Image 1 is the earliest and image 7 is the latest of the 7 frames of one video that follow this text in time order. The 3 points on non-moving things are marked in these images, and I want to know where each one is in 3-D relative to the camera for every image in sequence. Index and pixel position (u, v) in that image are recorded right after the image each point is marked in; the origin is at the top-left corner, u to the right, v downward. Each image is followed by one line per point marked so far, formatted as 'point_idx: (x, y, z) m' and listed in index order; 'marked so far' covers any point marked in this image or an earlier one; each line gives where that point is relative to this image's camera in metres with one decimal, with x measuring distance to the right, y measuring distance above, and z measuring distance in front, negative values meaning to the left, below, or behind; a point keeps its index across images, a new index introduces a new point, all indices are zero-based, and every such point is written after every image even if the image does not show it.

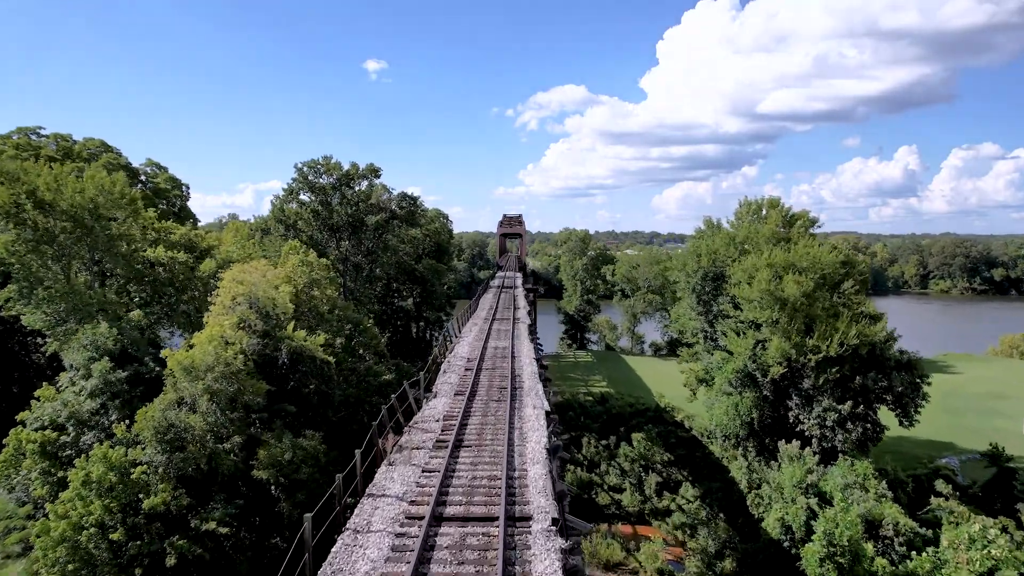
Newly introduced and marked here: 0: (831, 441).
0: (+9.0, -4.3, +17.8) m
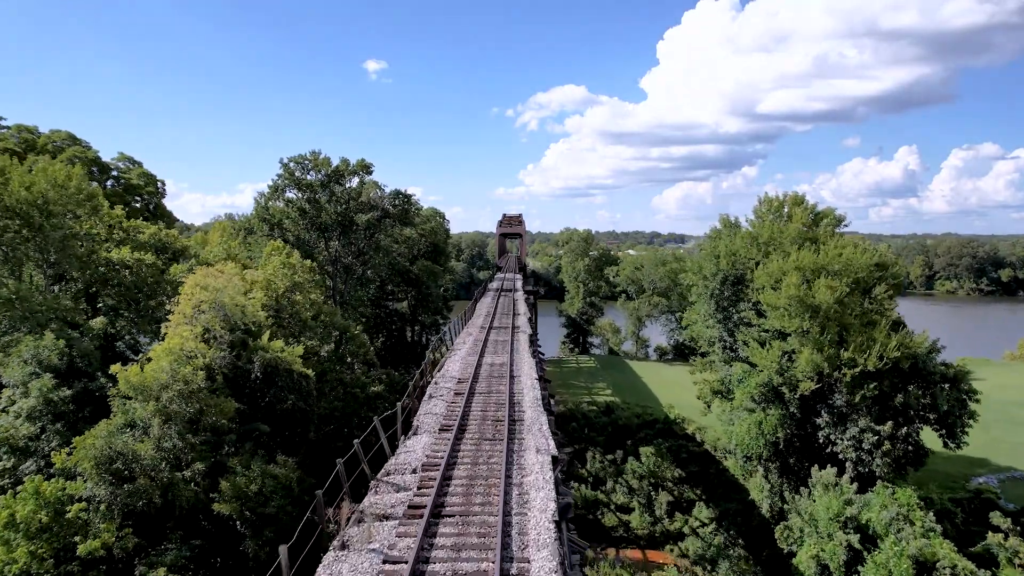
0: (+9.0, -4.5, +15.8) m
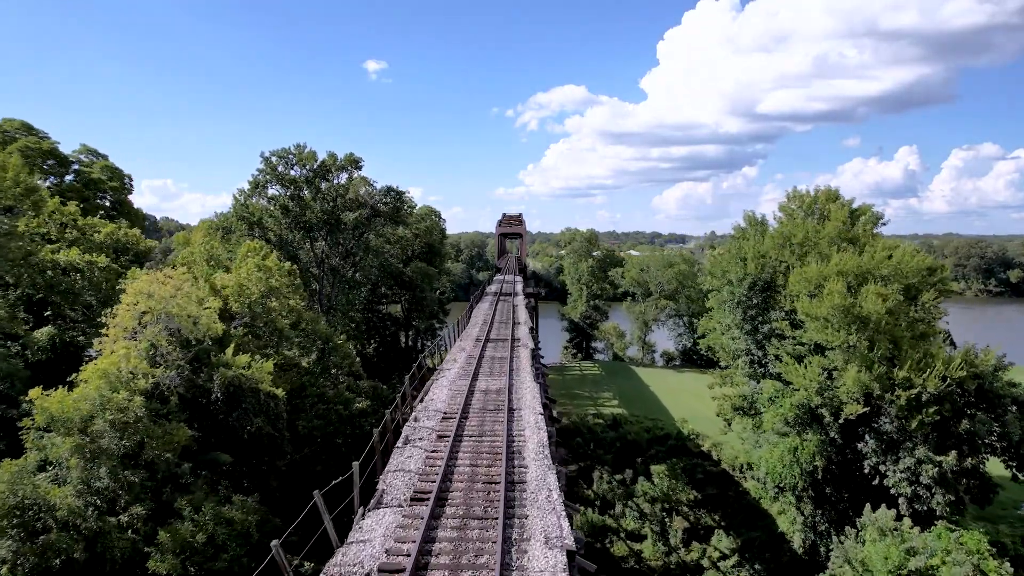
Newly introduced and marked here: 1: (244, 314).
0: (+9.0, -4.6, +13.6) m
1: (-8.5, -0.8, +19.8) m
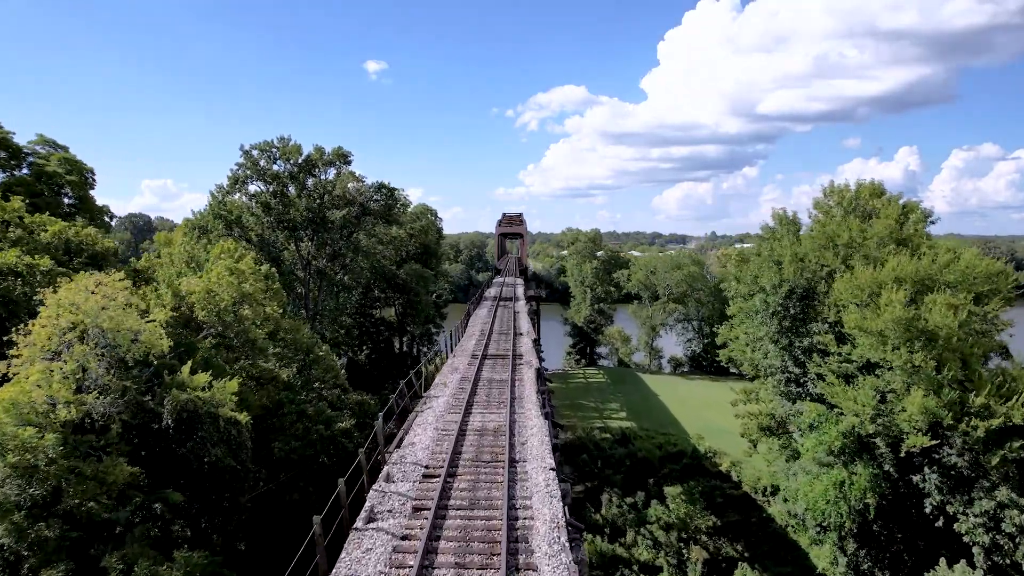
0: (+9.0, -4.8, +11.3) m
1: (-8.4, -1.0, +17.6) m
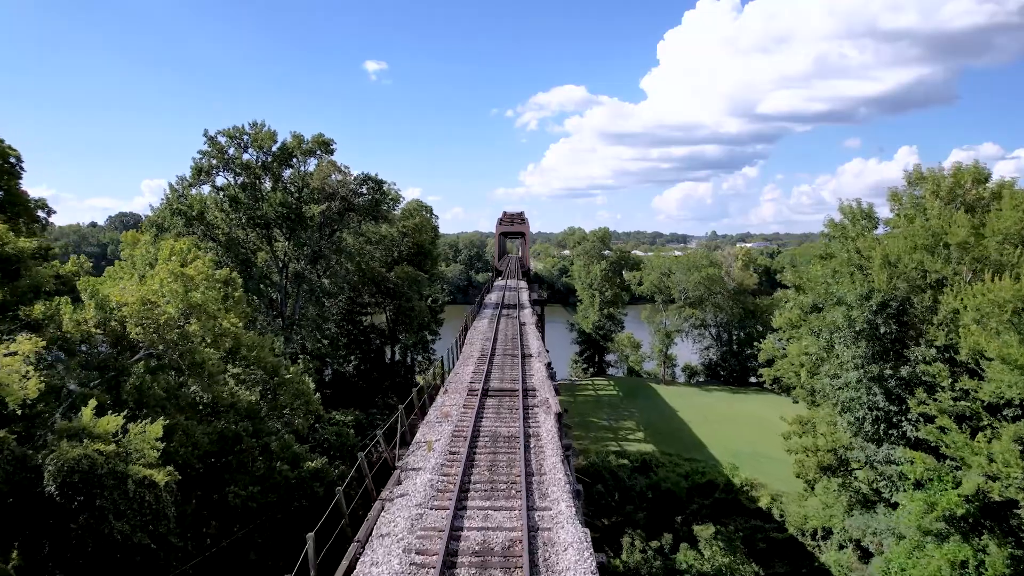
0: (+9.2, -5.0, +7.9) m
1: (-8.3, -1.2, +14.2) m
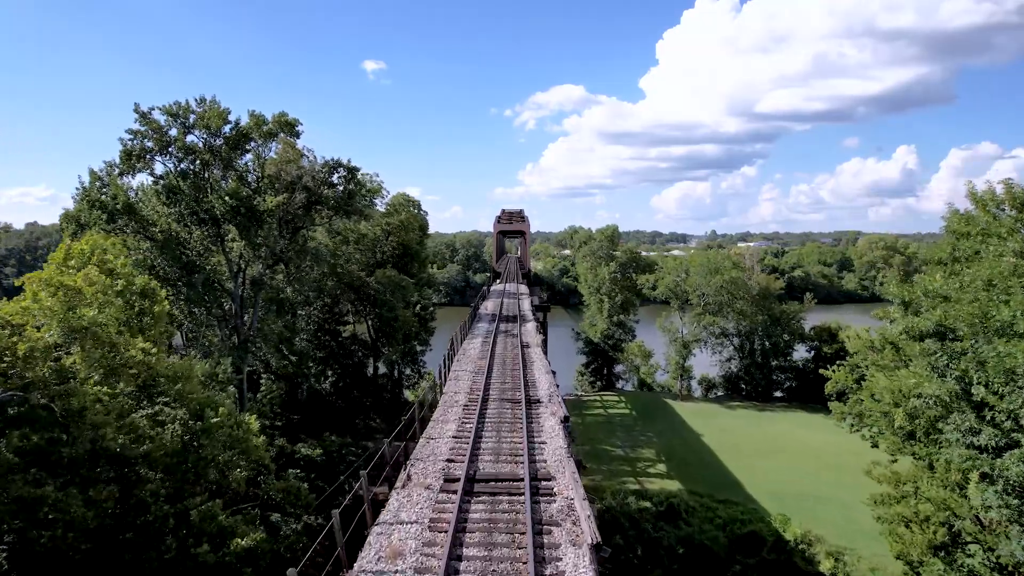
0: (+9.2, -5.3, +3.9) m
1: (-8.2, -1.5, +10.1) m
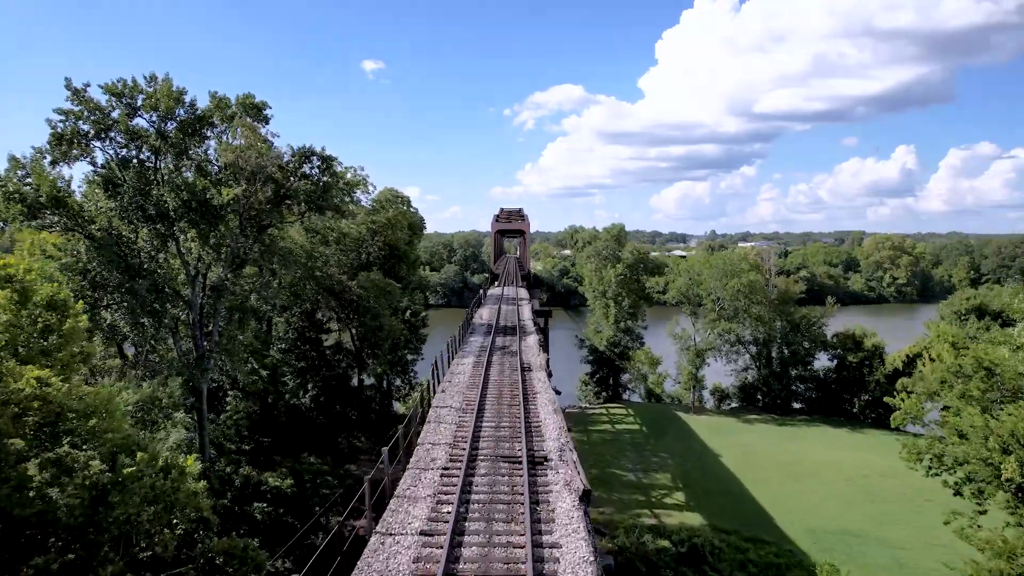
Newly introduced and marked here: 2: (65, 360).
0: (+9.2, -5.5, +1.1) m
1: (-8.3, -1.7, +7.3) m
2: (-7.9, -1.2, +11.1) m
